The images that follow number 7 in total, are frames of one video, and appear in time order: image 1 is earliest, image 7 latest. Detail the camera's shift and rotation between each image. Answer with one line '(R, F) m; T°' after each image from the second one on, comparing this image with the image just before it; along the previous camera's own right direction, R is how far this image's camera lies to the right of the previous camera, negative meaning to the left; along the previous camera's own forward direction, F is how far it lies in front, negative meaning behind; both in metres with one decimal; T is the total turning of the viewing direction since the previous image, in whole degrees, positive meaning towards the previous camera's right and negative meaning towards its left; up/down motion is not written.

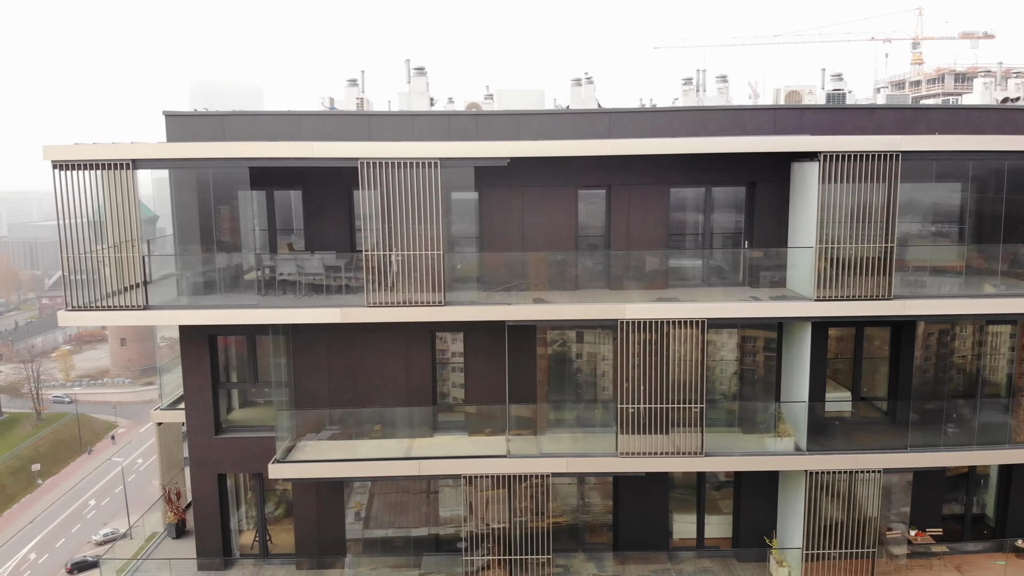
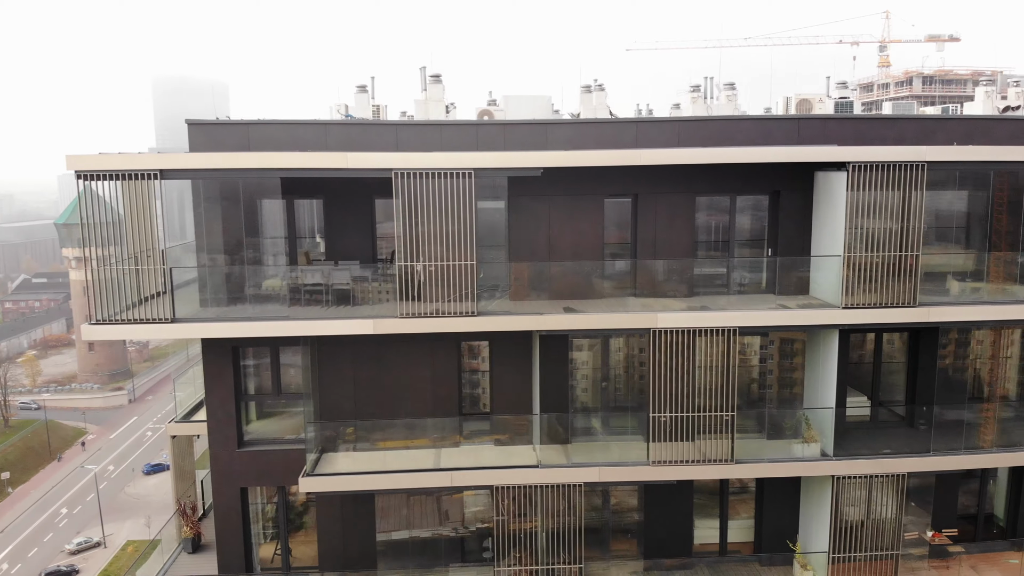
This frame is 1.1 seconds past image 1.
(-0.9, 0.0) m; +2°
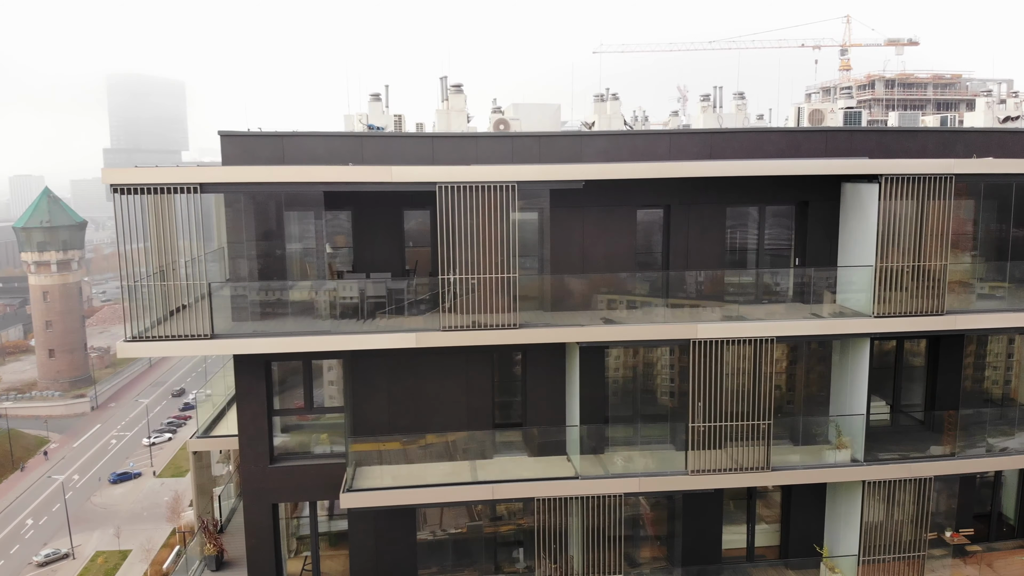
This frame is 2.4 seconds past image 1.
(-1.1, 0.0) m; +2°
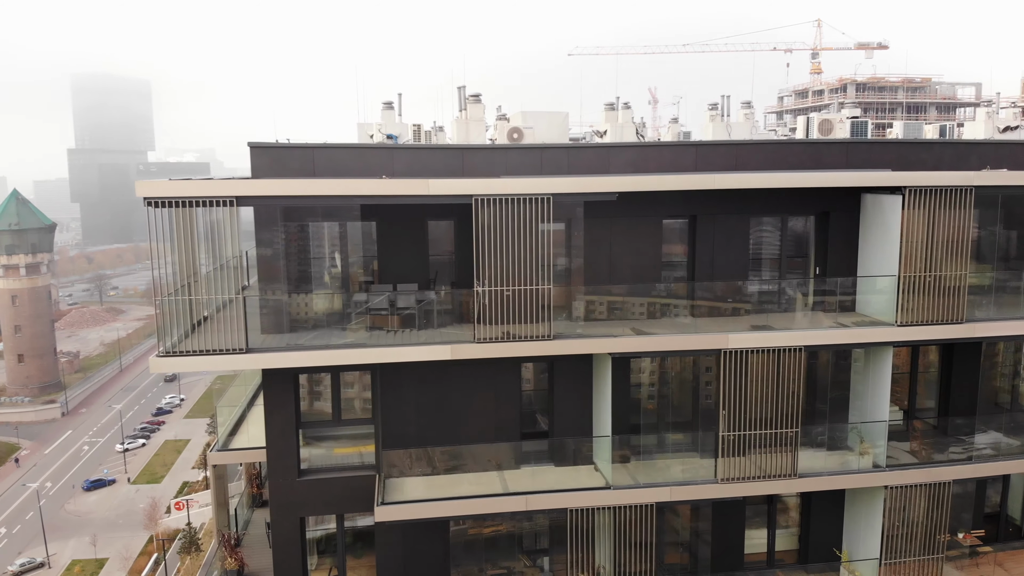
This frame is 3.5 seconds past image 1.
(-0.9, 0.0) m; +2°
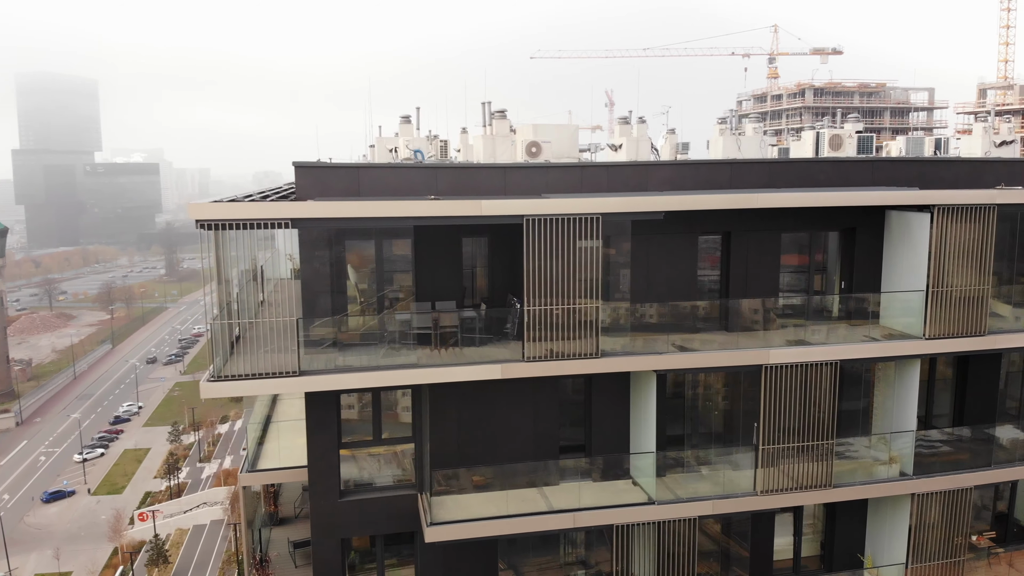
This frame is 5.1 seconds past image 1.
(-1.3, -0.1) m; +3°
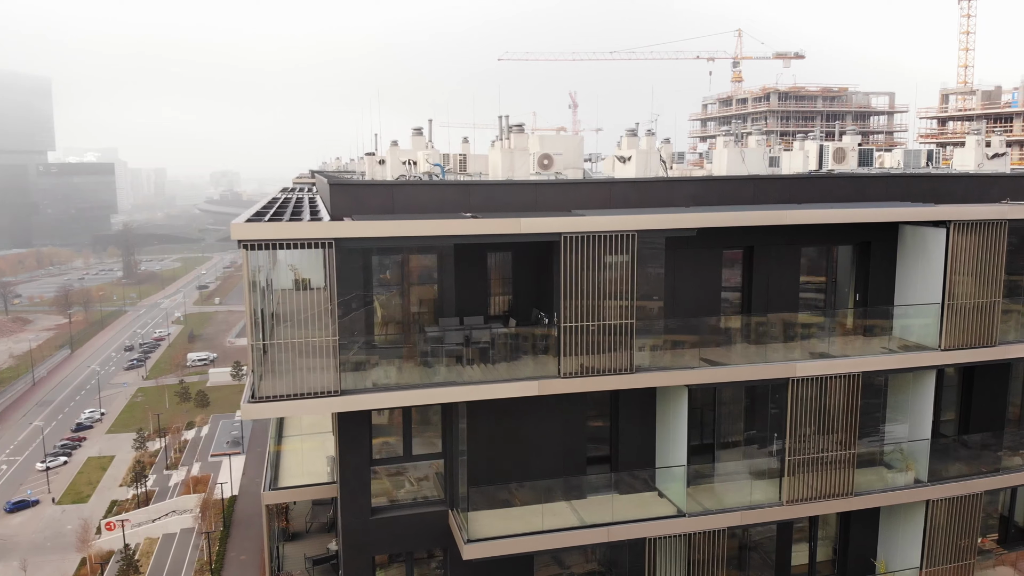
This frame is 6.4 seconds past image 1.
(-1.0, -0.1) m; +2°
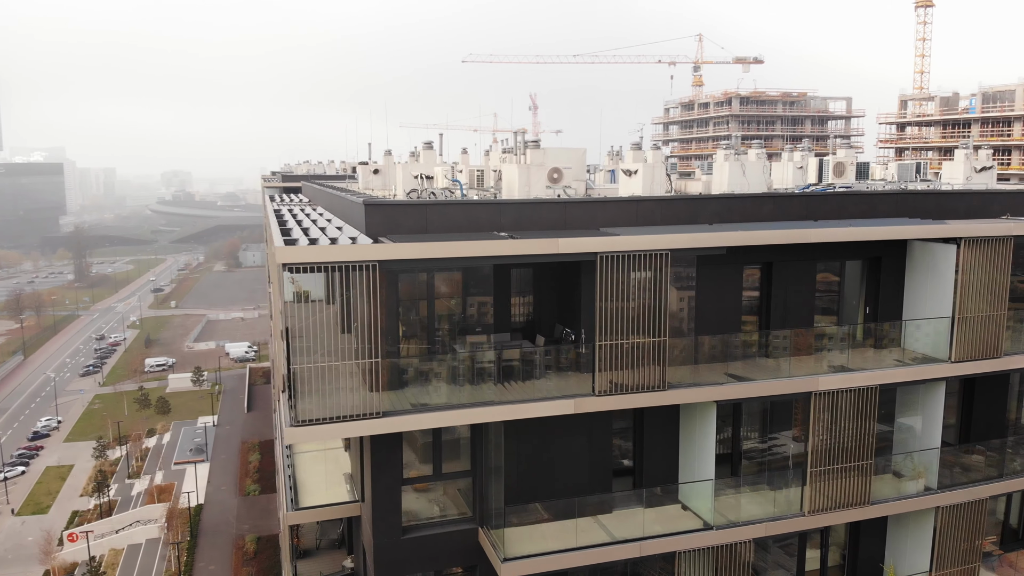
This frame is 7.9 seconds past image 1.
(-1.0, -0.1) m; +3°
